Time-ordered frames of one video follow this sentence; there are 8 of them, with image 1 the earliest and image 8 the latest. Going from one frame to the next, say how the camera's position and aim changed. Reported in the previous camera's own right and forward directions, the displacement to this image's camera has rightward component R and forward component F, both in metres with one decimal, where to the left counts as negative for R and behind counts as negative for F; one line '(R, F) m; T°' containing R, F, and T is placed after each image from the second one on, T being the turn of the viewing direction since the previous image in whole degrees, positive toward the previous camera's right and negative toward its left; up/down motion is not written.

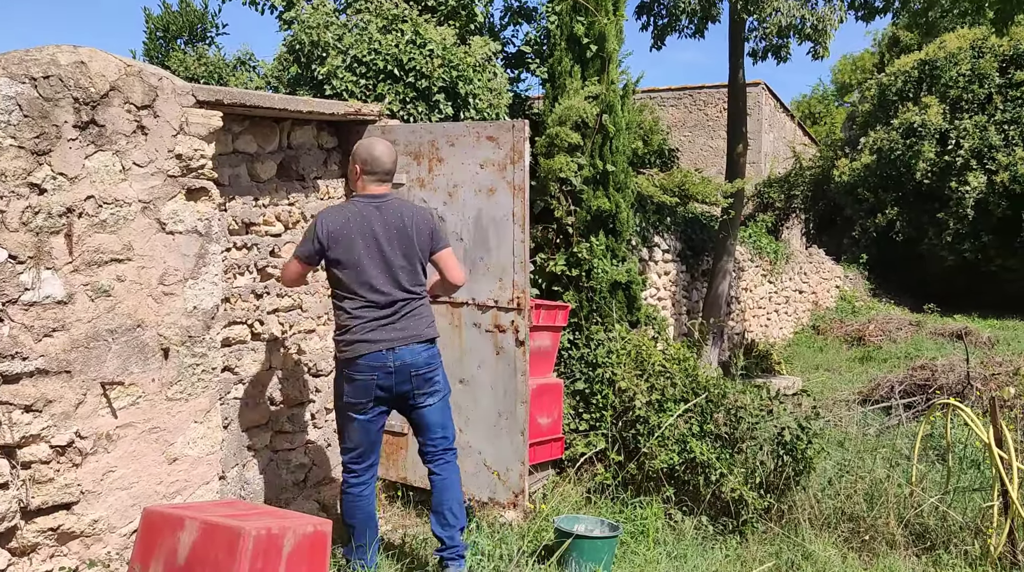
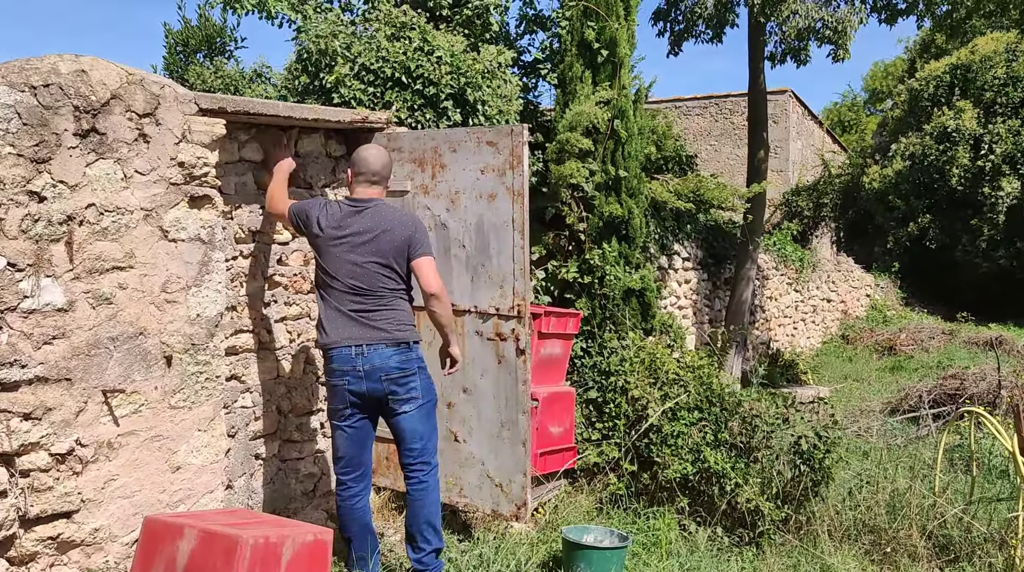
(+0.1, +0.1) m; -2°
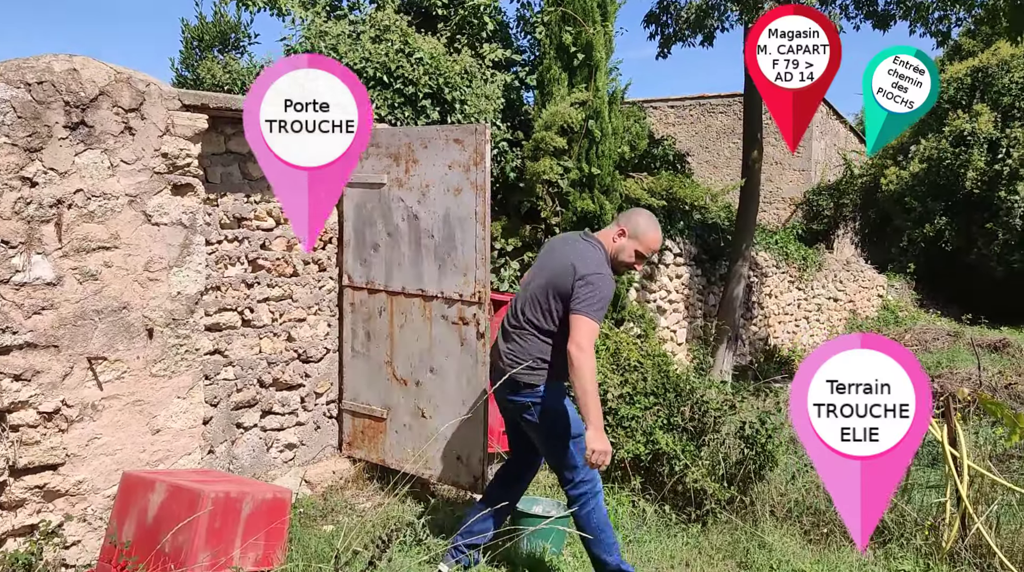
(+0.5, -0.4) m; -3°
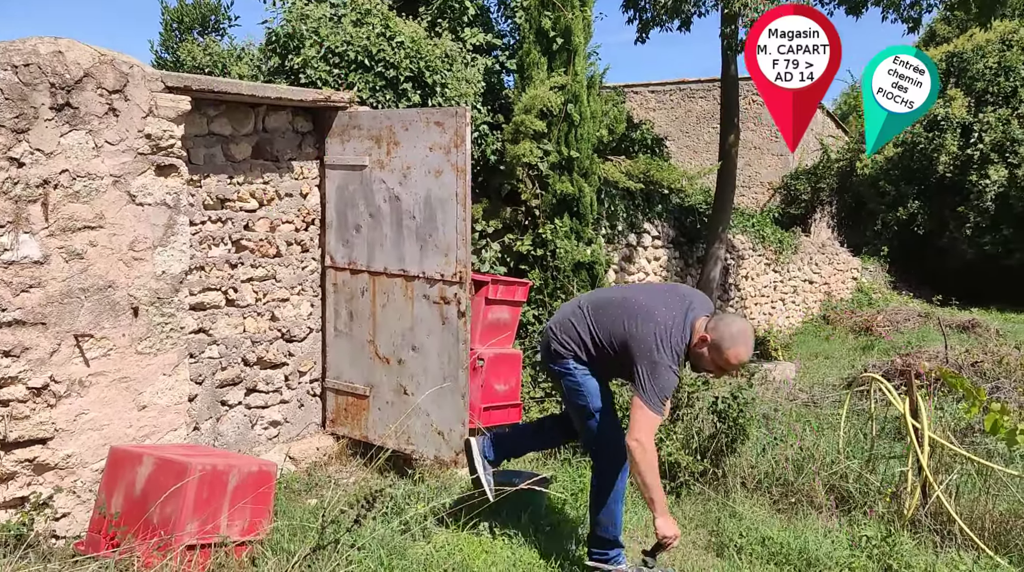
(0.0, -0.1) m; +1°
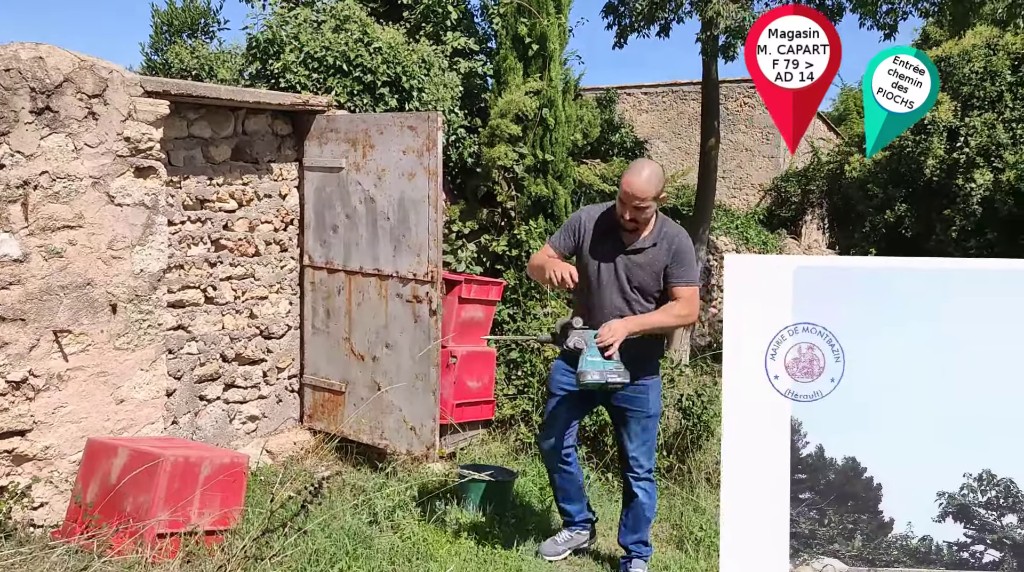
(+0.2, -0.2) m; 0°
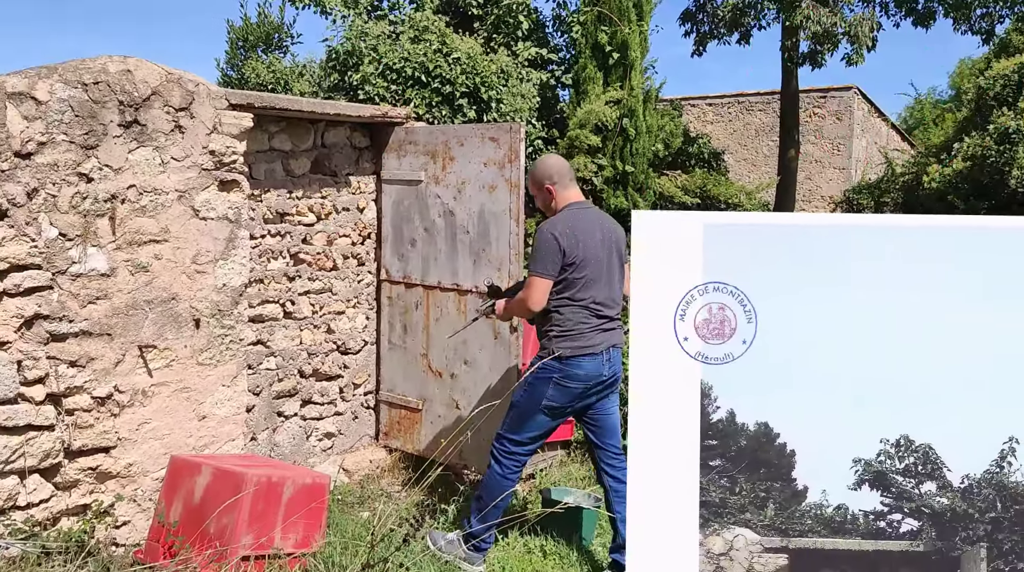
(-0.2, +0.1) m; -2°
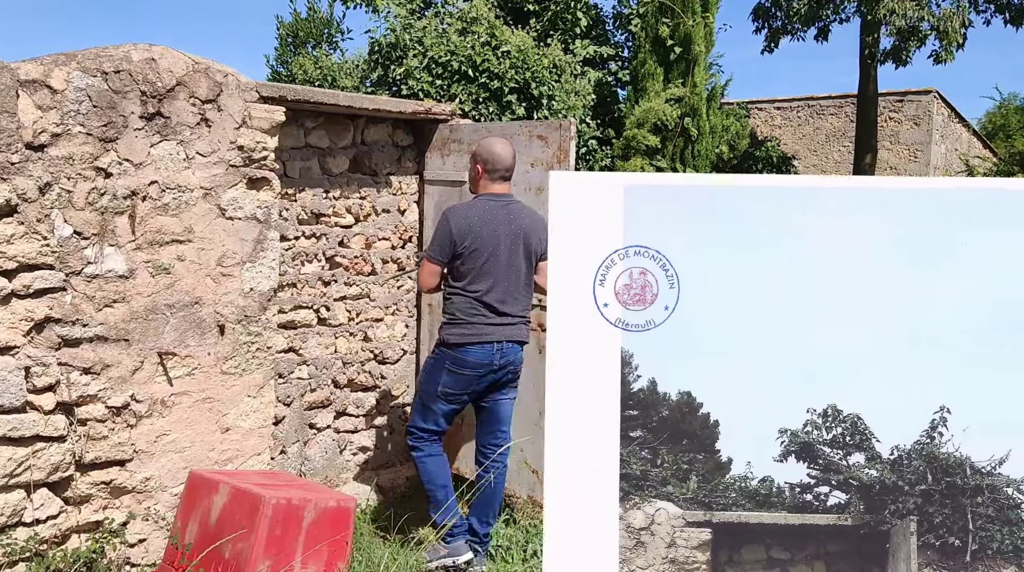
(+0.1, +0.4) m; -3°
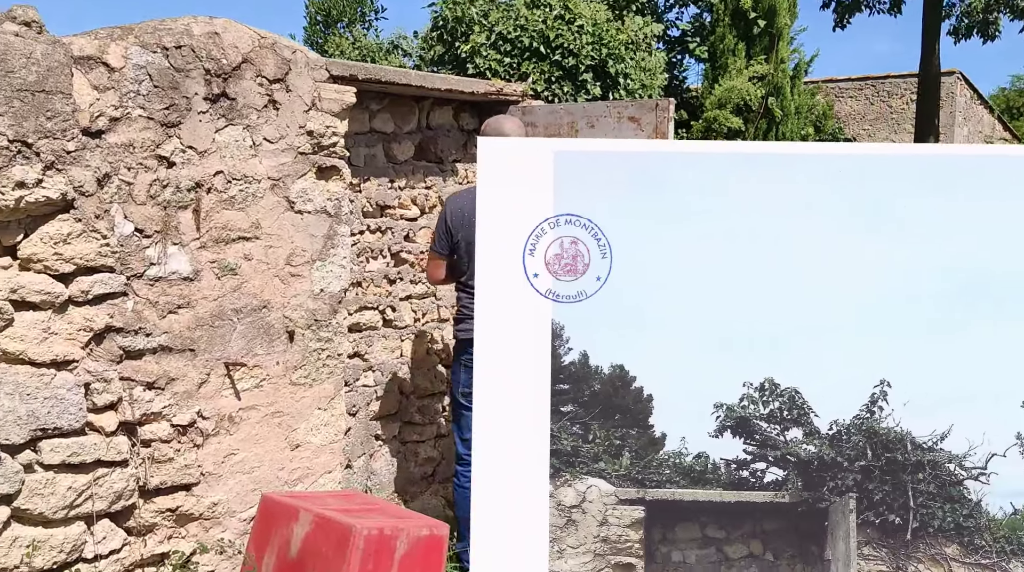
(-0.5, +0.5) m; +1°
